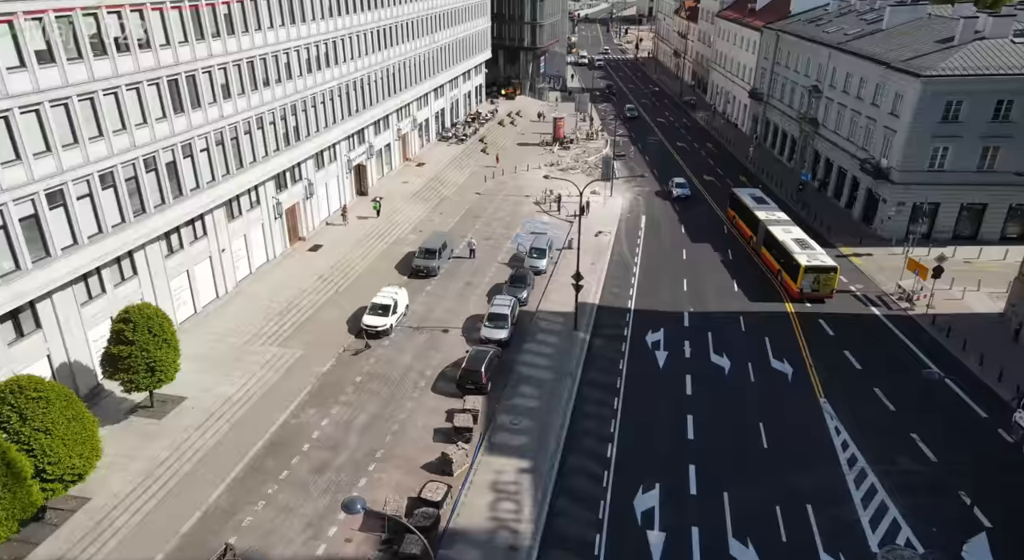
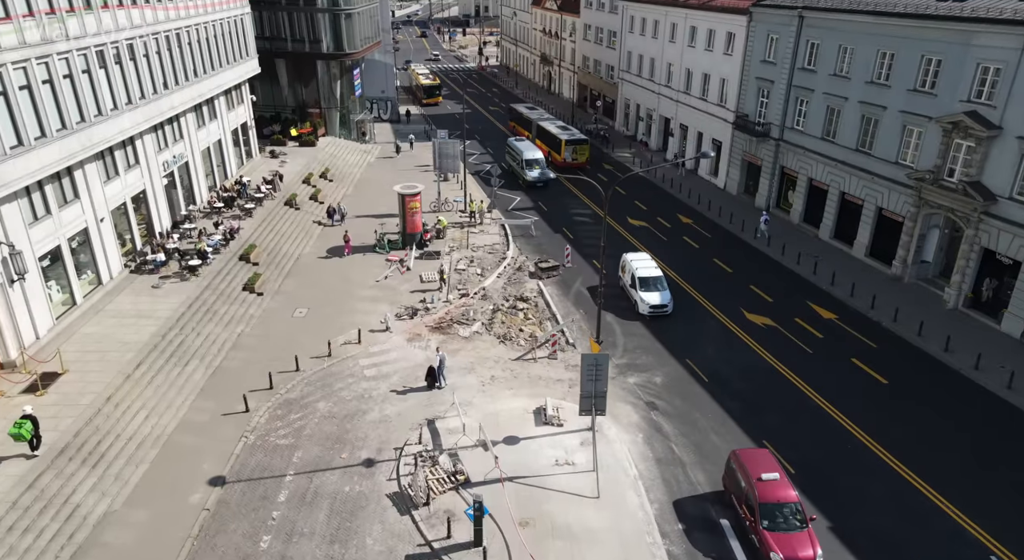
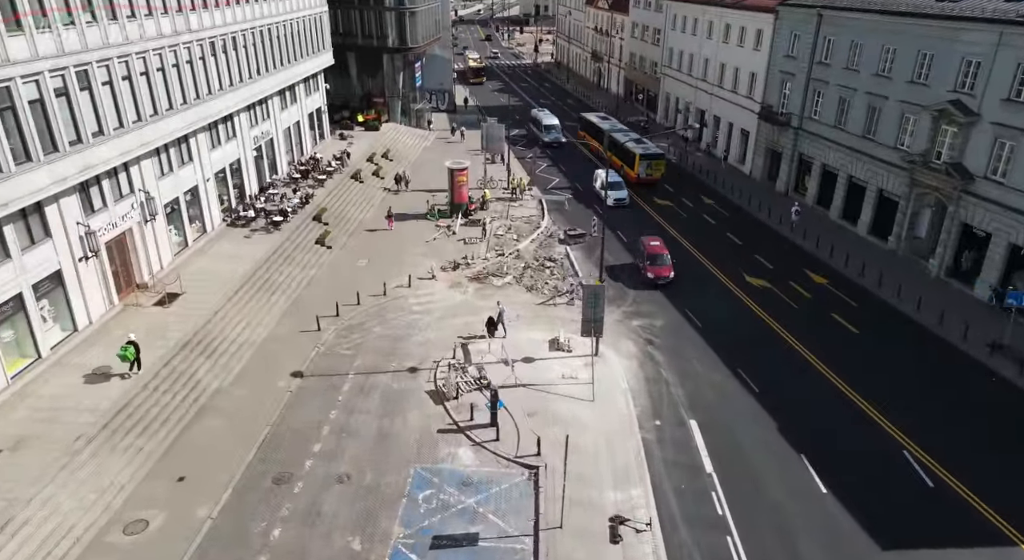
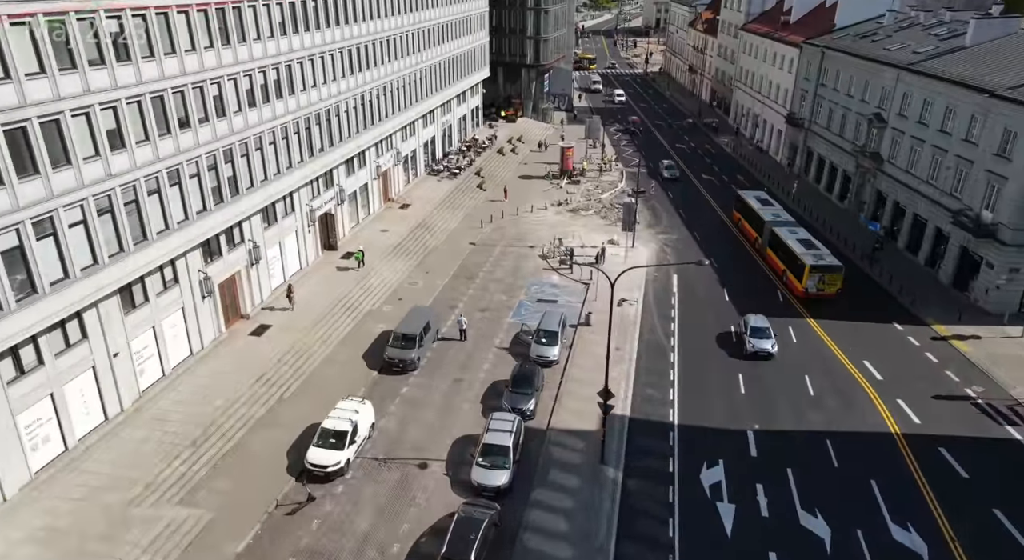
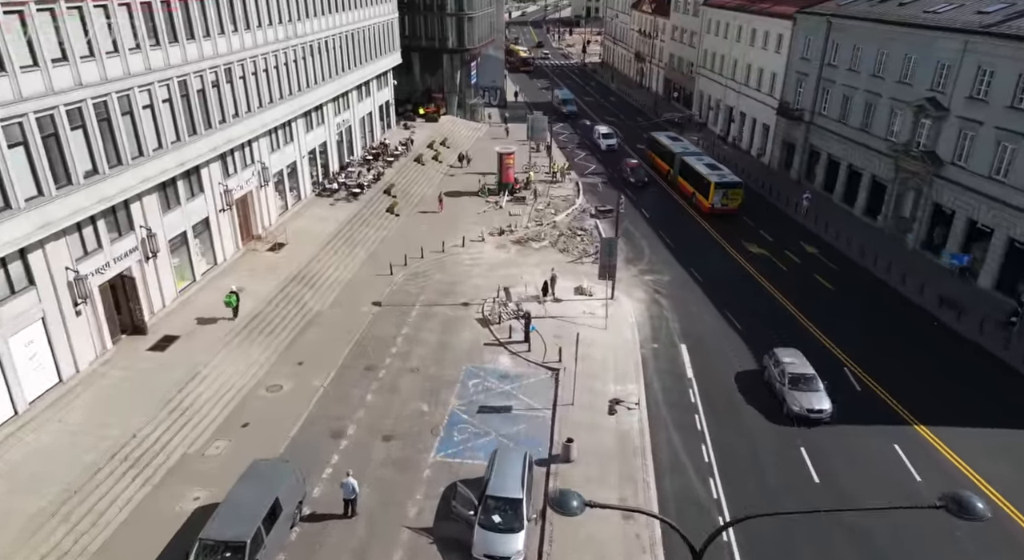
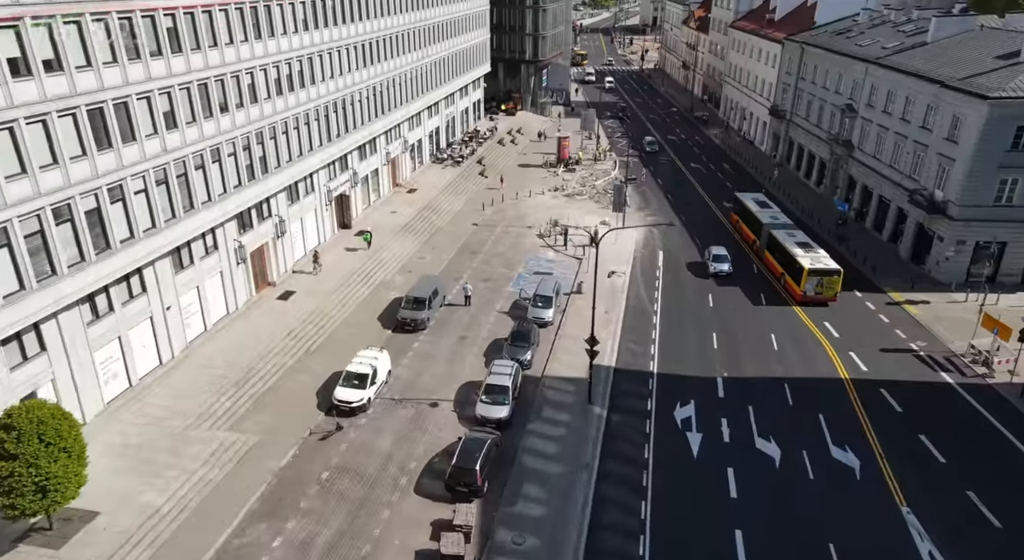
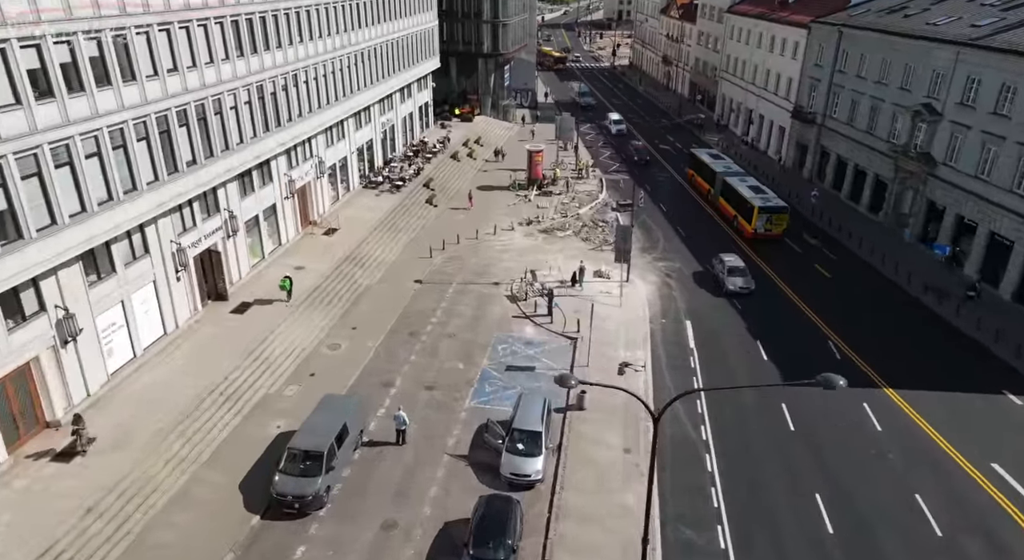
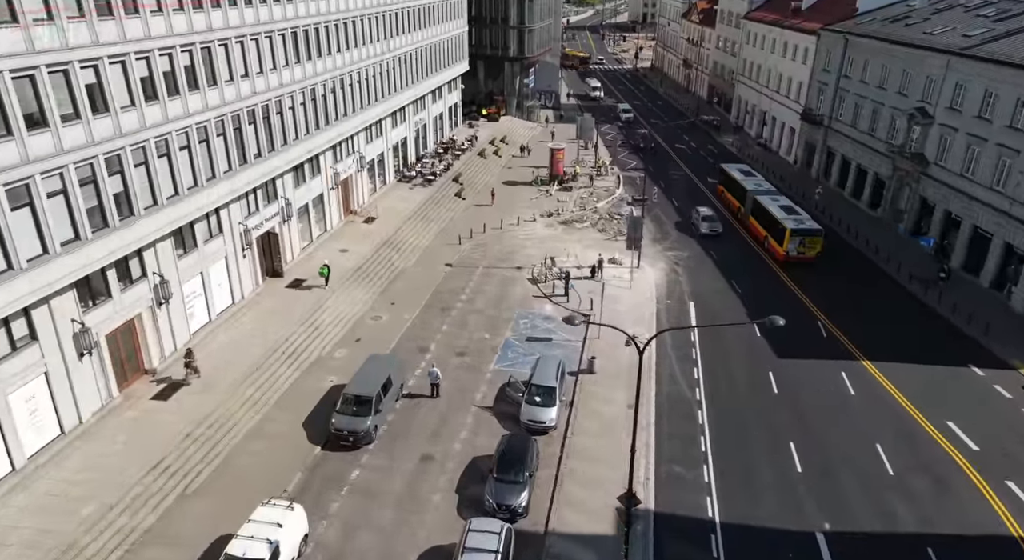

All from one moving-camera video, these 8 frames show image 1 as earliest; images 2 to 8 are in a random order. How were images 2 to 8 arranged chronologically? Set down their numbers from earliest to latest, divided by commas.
6, 4, 8, 7, 5, 3, 2
